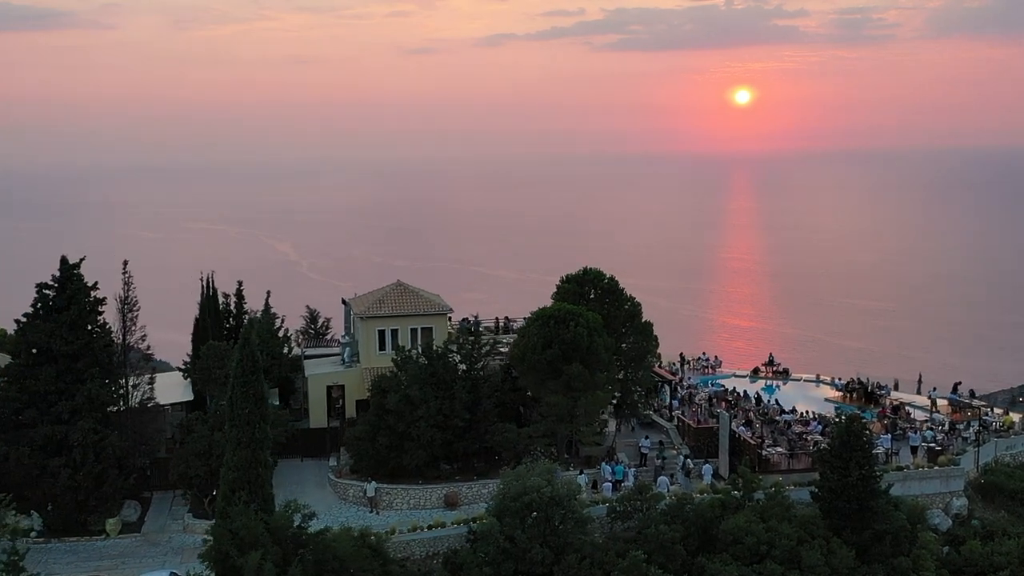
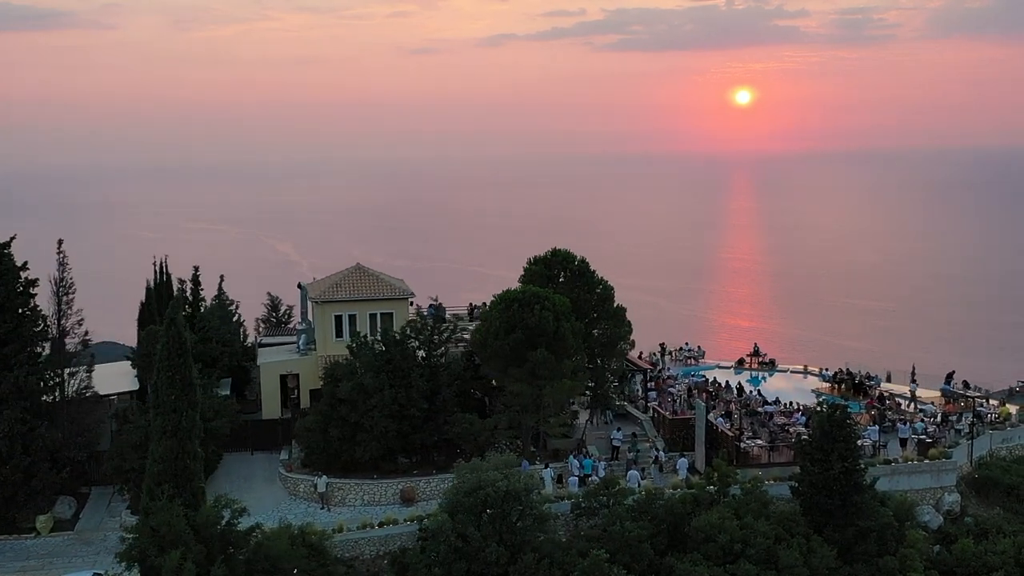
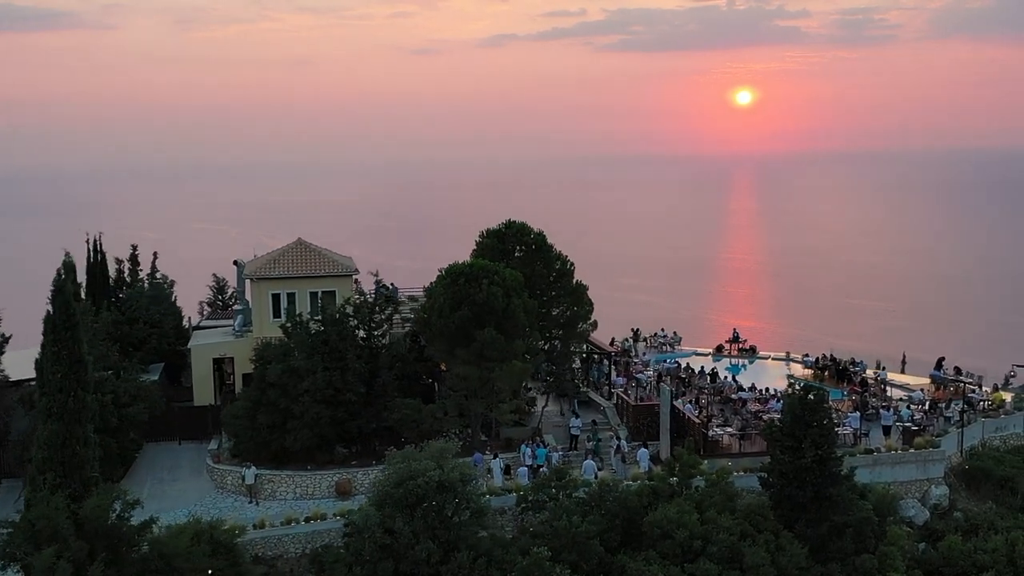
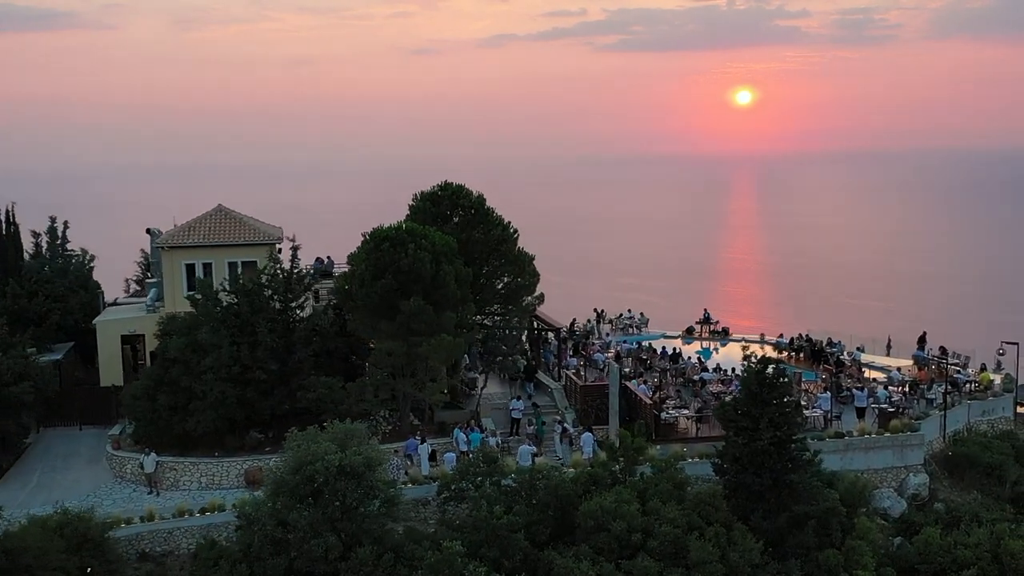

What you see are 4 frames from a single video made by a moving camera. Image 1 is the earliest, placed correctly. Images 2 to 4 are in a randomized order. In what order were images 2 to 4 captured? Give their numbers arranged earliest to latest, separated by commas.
2, 3, 4
